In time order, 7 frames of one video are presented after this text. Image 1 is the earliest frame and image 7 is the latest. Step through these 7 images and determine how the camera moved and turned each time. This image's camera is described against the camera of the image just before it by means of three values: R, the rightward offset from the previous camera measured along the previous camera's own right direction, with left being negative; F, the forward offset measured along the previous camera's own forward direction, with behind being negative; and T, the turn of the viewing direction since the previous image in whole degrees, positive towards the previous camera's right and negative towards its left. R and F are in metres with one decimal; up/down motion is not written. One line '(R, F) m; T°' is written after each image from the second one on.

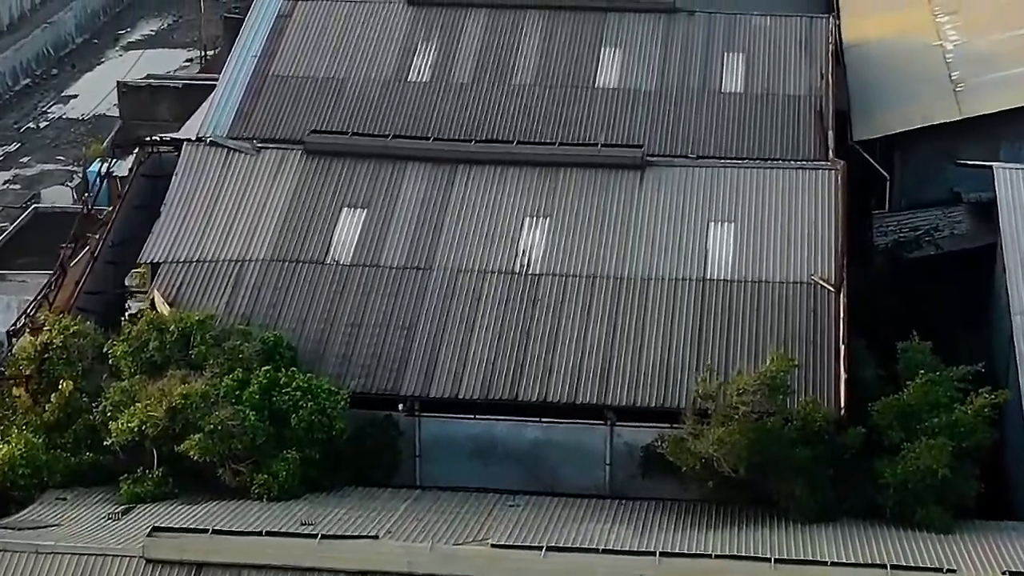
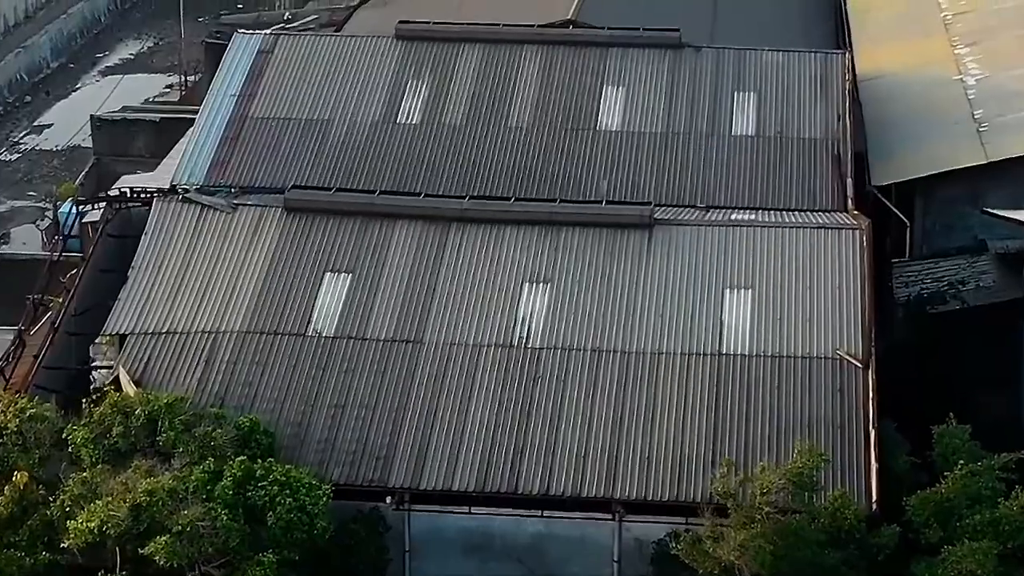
(-0.1, +1.7) m; 0°
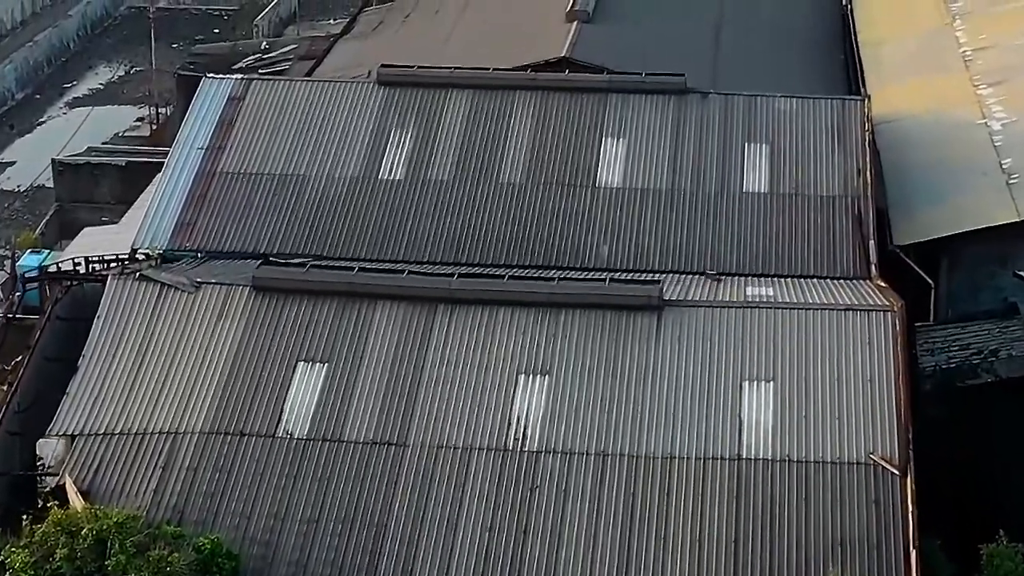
(-0.1, +2.0) m; 0°
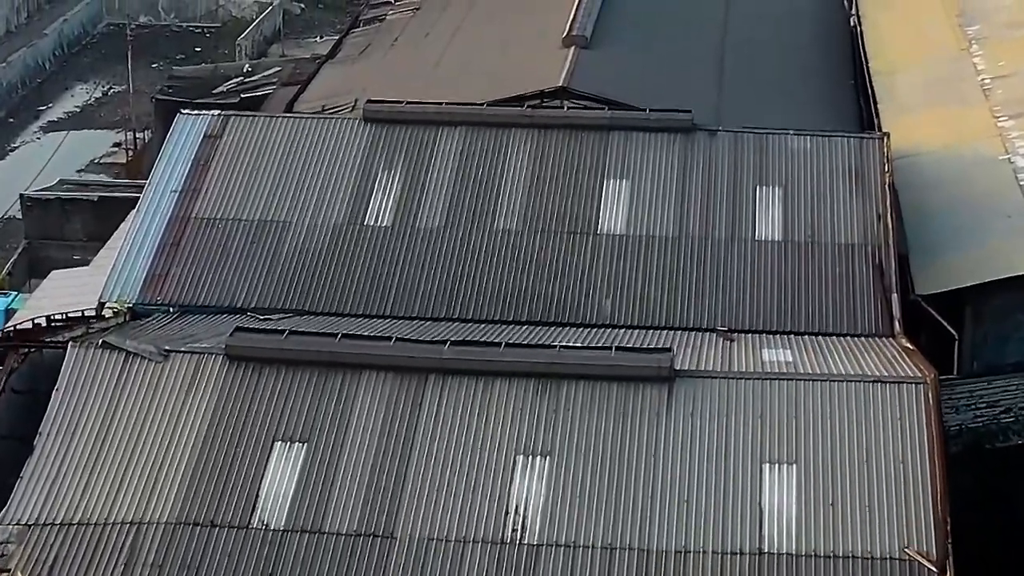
(-0.1, +1.5) m; 0°
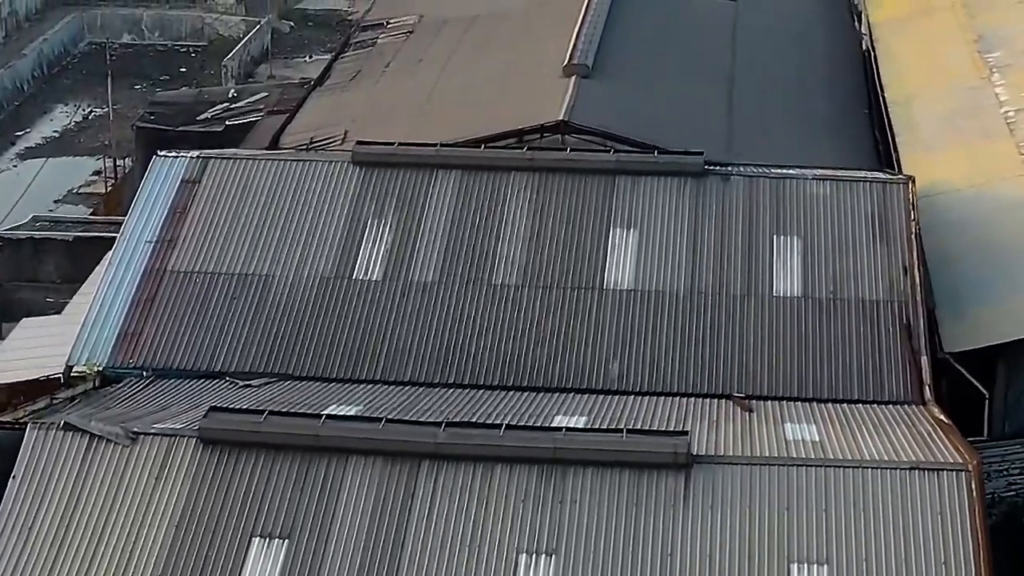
(-0.1, +1.5) m; 0°
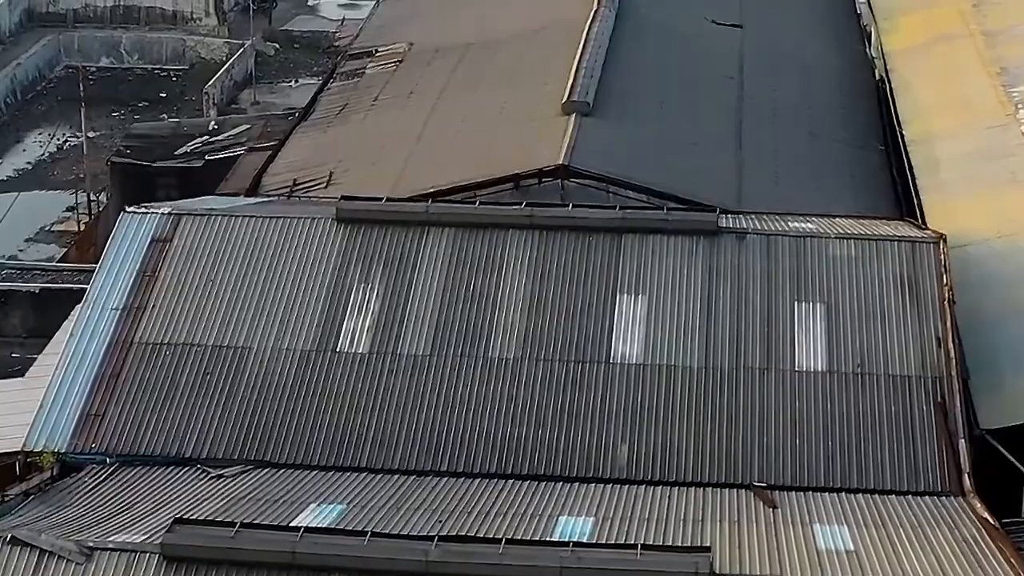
(-0.1, +1.6) m; 0°
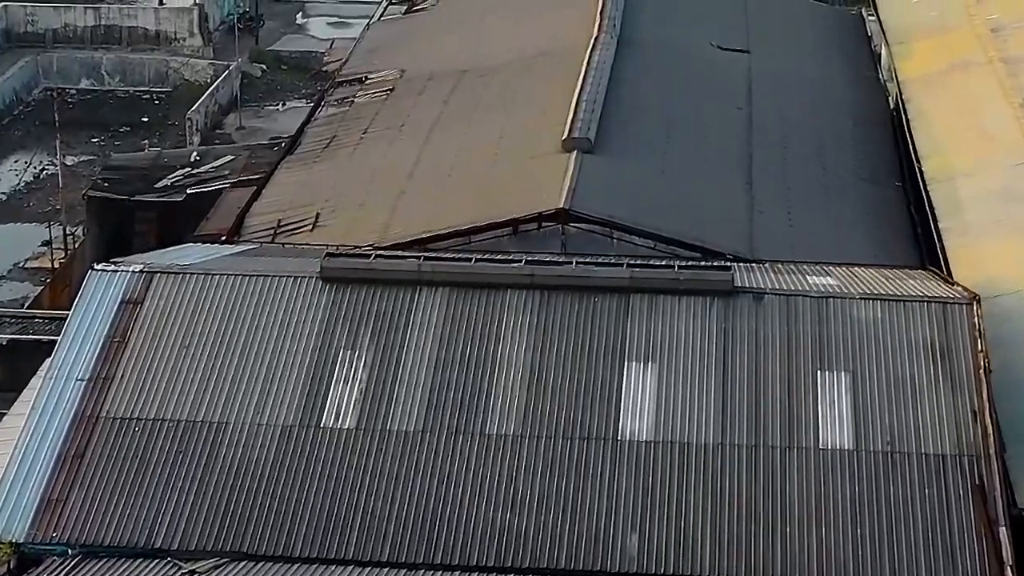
(0.0, +1.5) m; 0°
